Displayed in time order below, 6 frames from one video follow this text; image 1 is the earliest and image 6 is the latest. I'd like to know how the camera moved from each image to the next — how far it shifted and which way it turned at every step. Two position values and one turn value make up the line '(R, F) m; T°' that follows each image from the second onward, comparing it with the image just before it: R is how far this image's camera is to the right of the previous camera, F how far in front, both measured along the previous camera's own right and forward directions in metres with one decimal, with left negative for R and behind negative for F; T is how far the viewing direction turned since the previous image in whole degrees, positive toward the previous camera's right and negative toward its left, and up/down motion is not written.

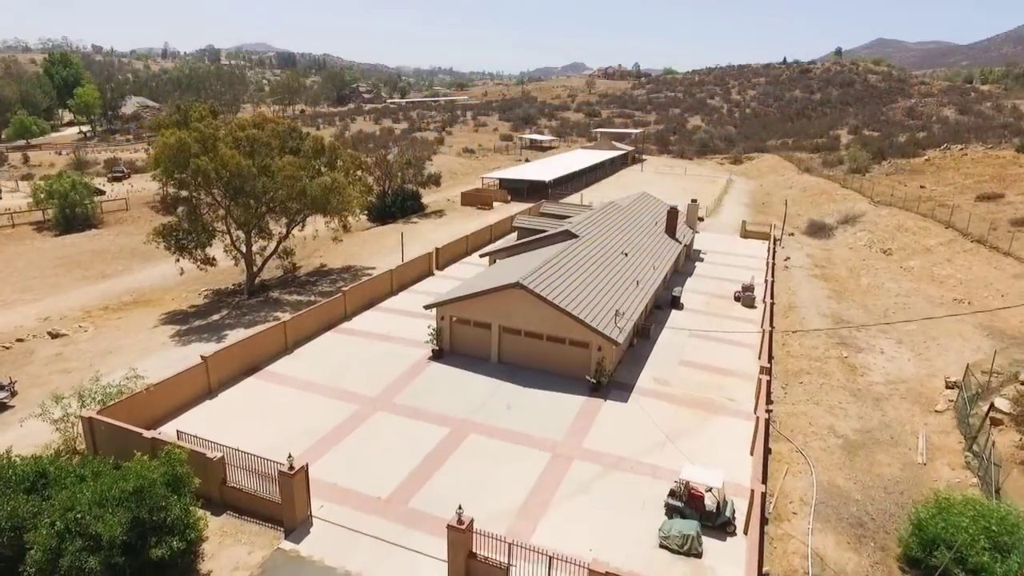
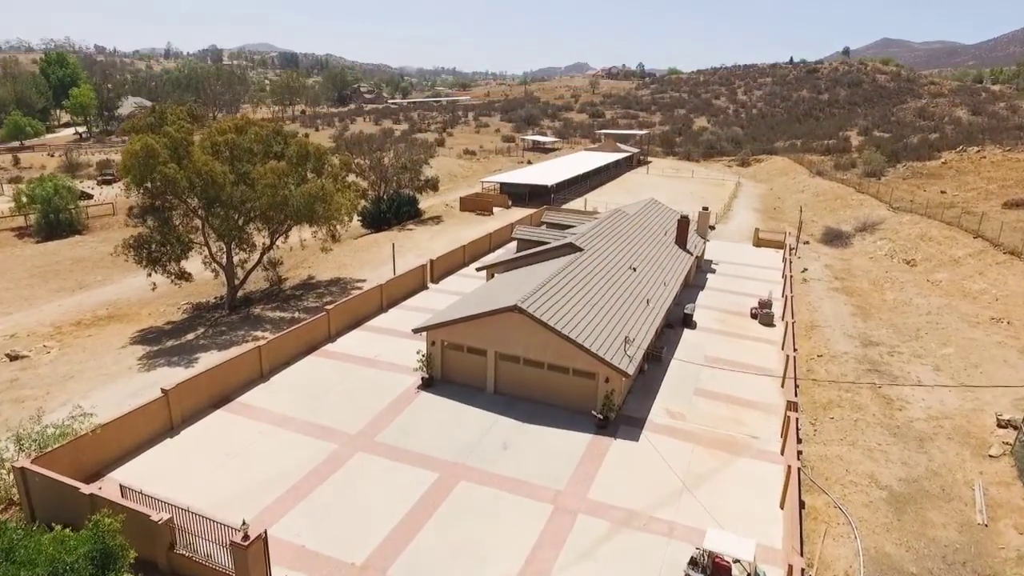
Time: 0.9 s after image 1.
(+0.2, +2.1) m; 0°
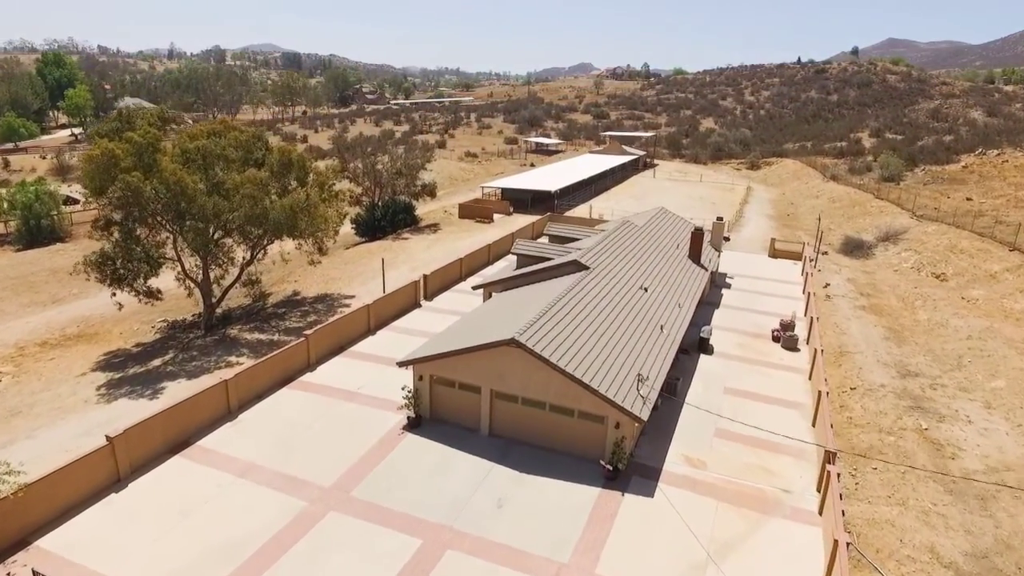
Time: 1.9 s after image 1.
(+0.2, +2.3) m; 0°
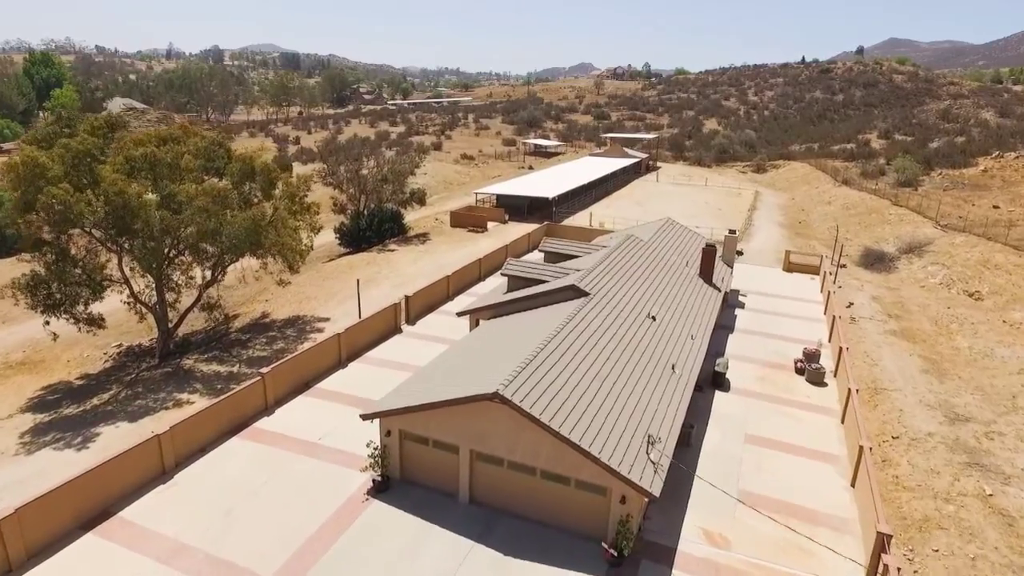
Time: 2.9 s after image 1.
(+0.4, +2.8) m; 0°
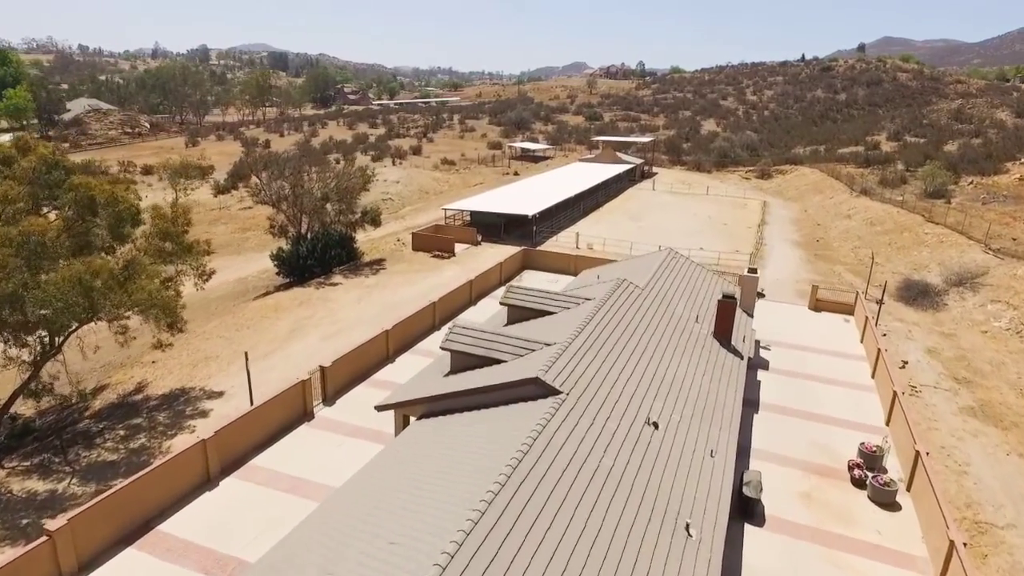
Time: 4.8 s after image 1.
(+1.3, +6.4) m; 0°
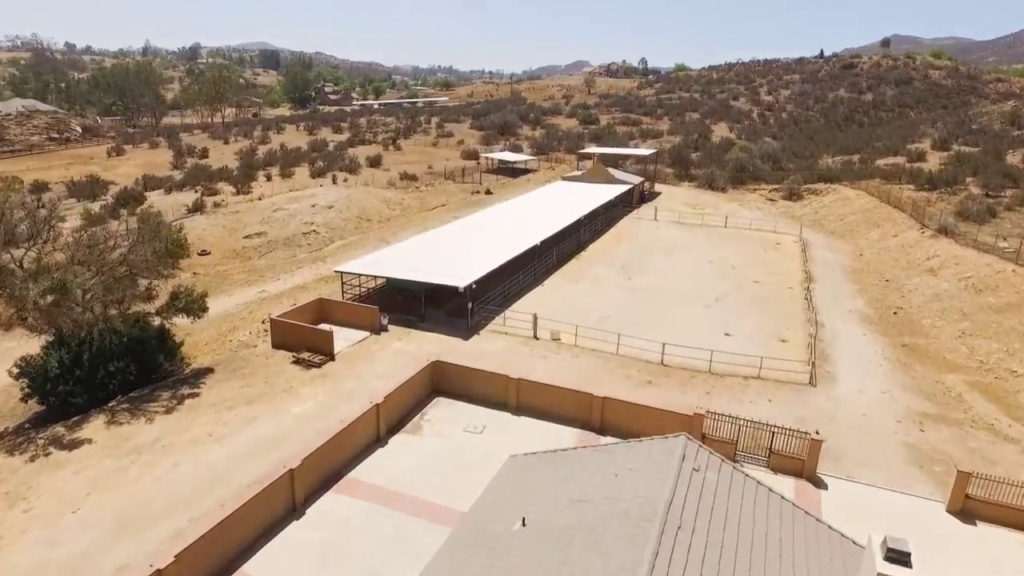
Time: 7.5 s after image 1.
(+3.2, +13.8) m; 0°
